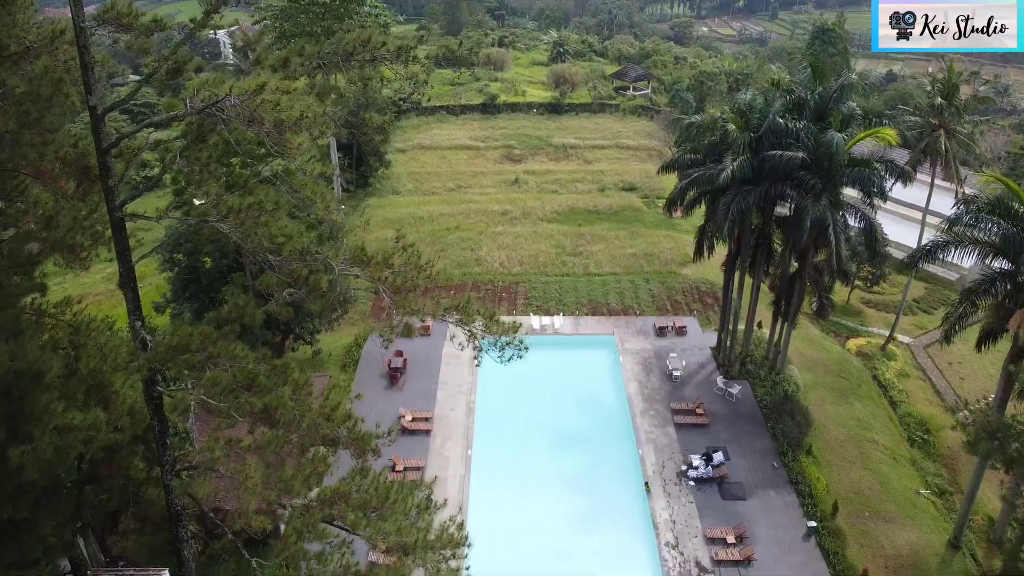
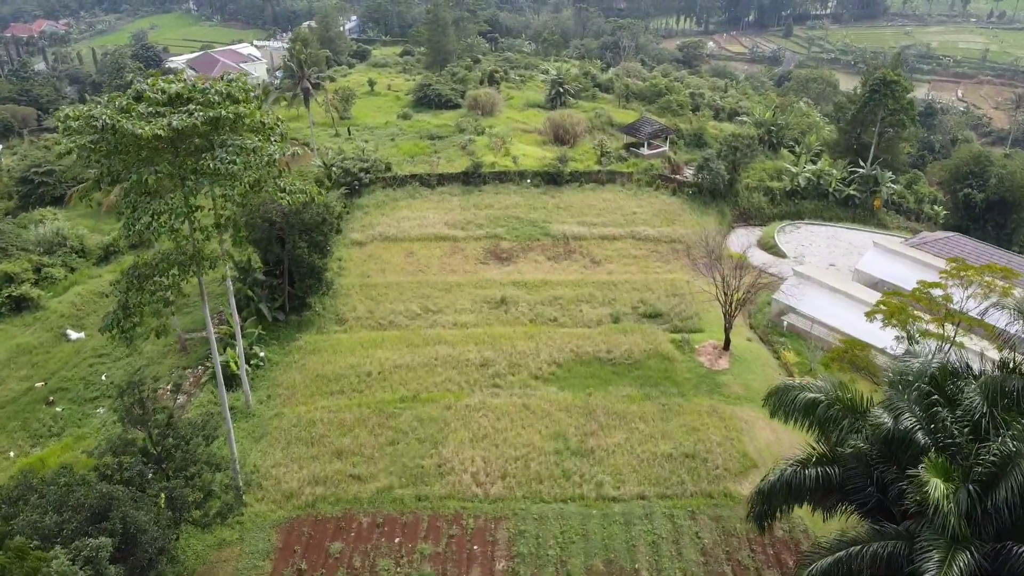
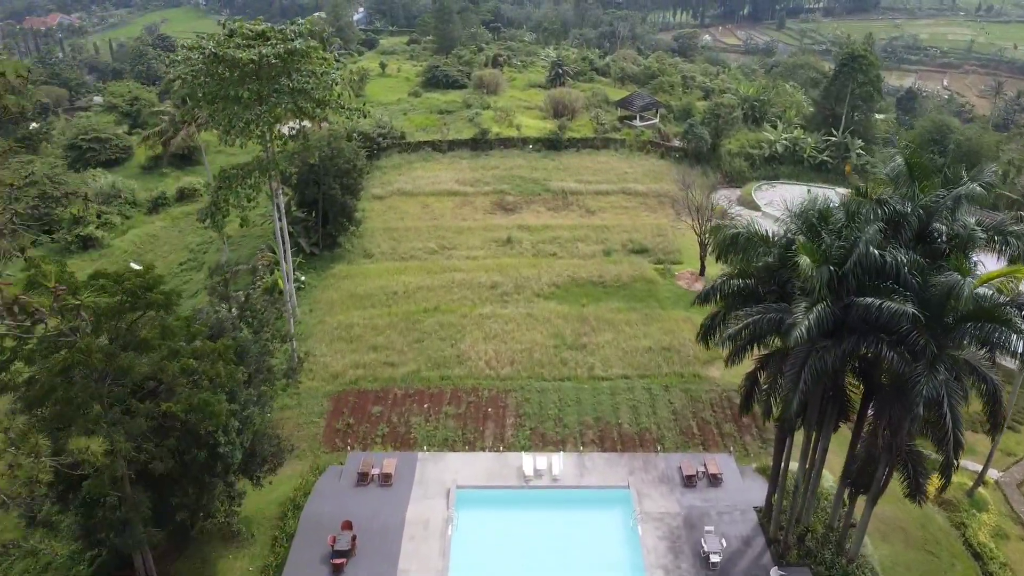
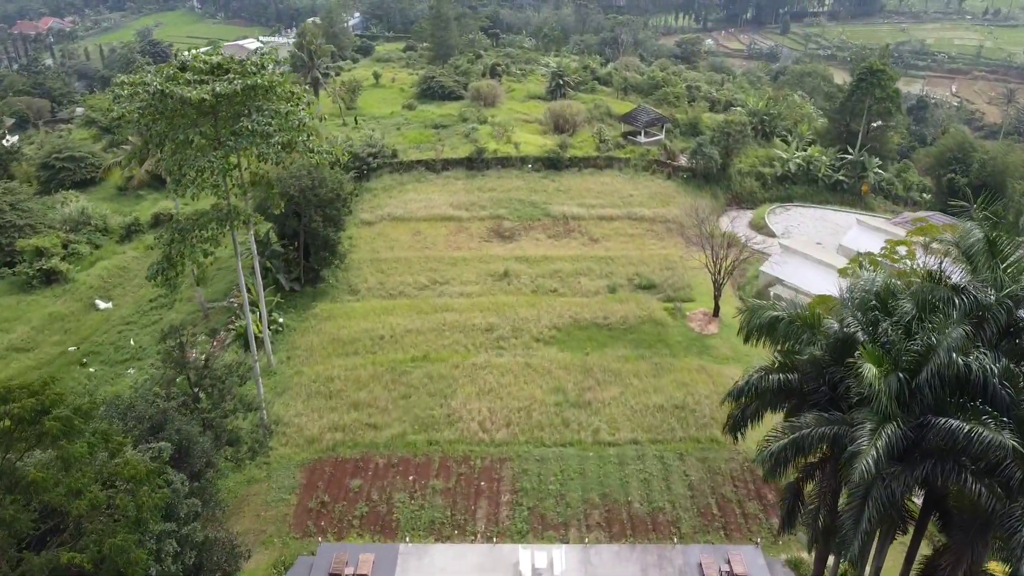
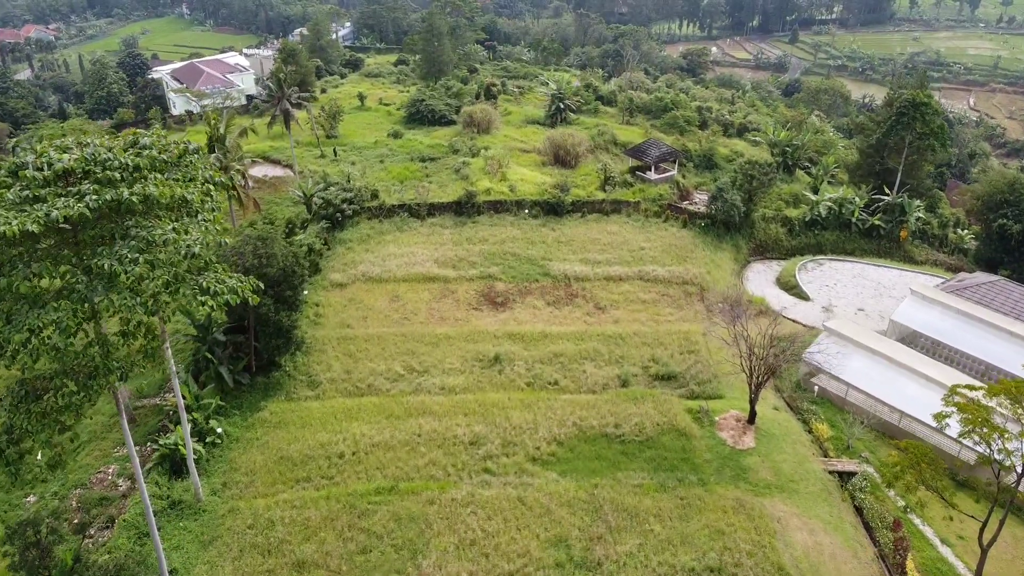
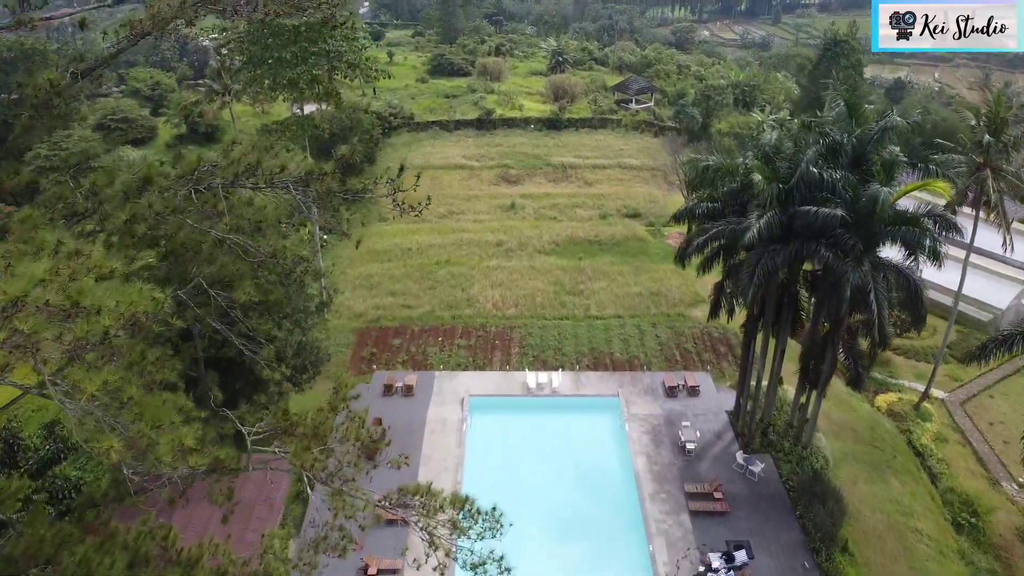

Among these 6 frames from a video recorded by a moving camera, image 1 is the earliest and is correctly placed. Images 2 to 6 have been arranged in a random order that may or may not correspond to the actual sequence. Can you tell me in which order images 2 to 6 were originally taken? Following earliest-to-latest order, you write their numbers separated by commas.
6, 3, 4, 2, 5
